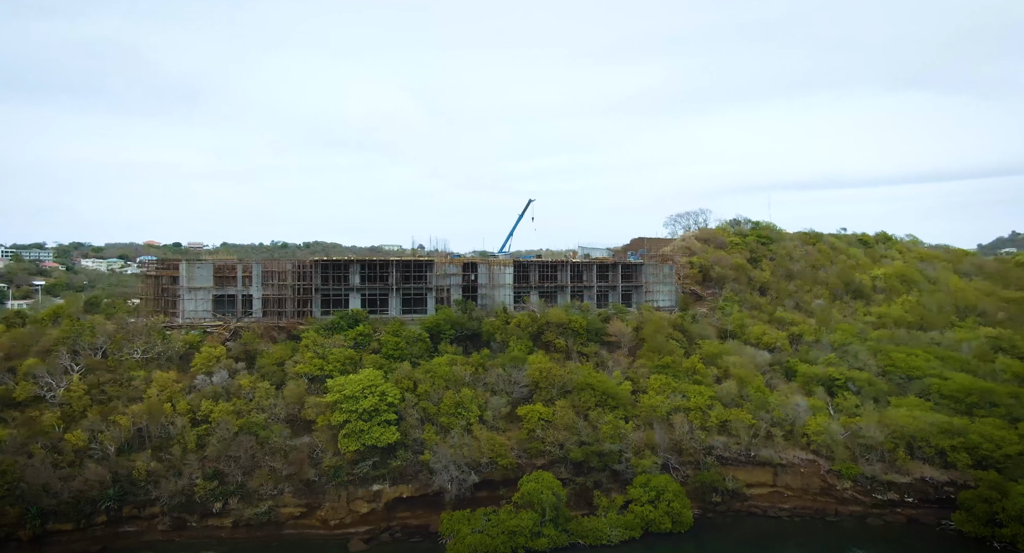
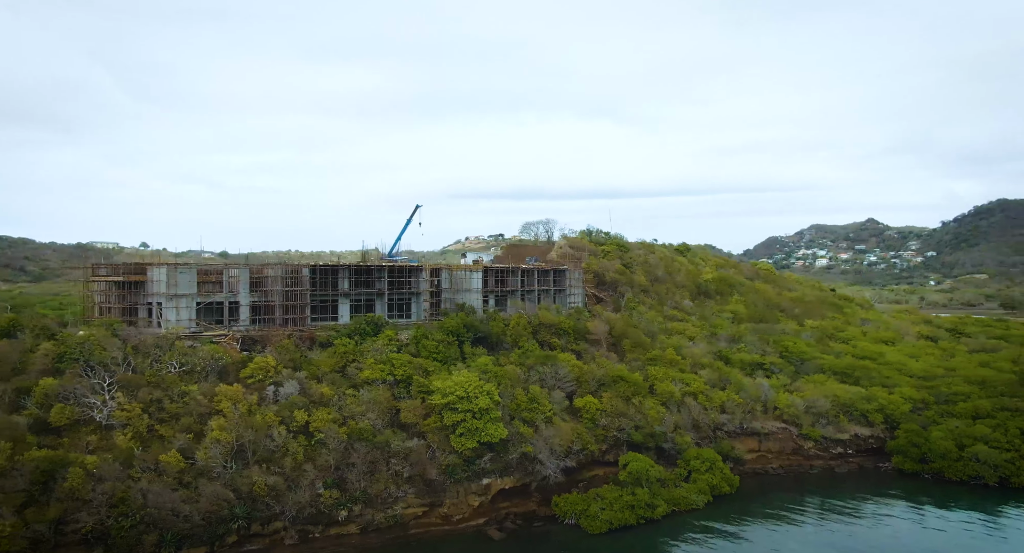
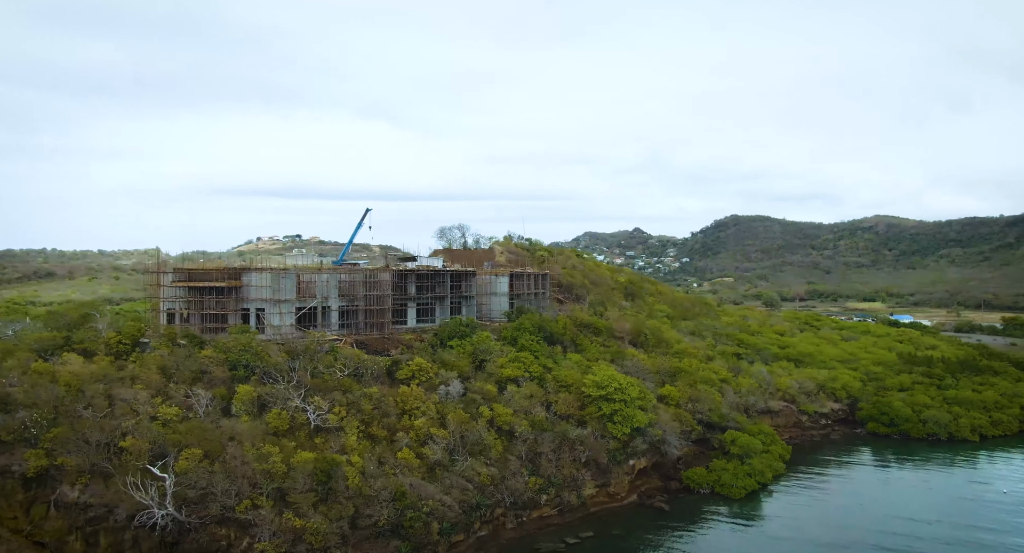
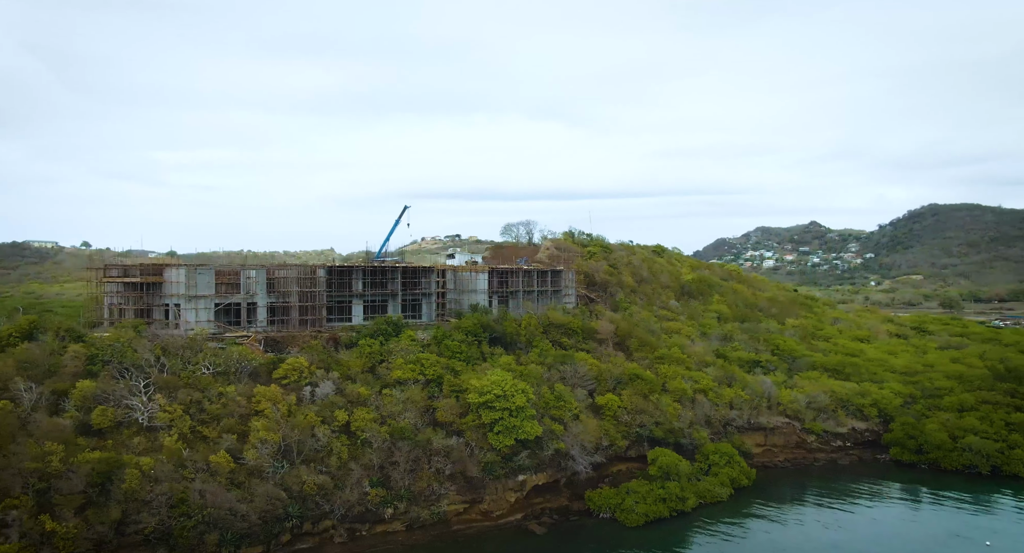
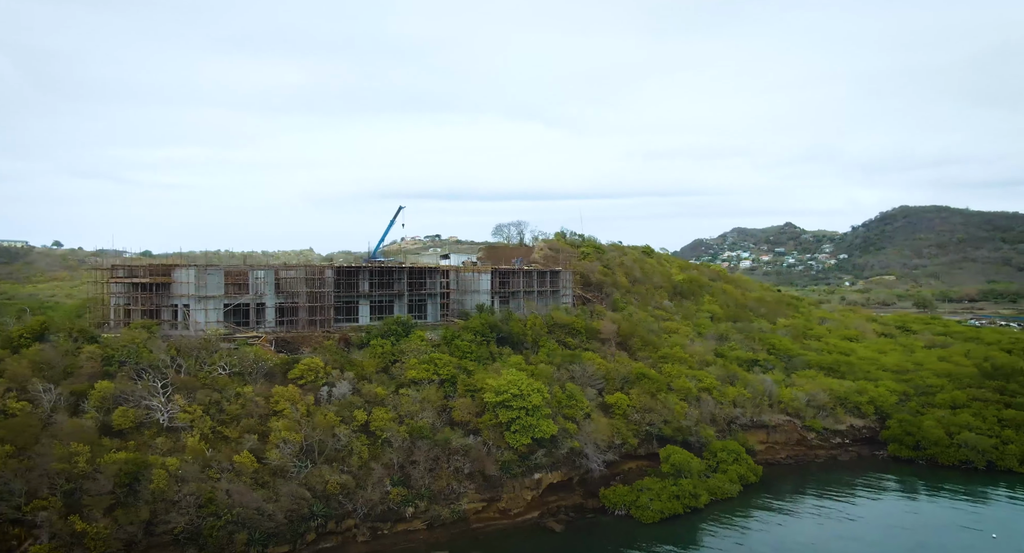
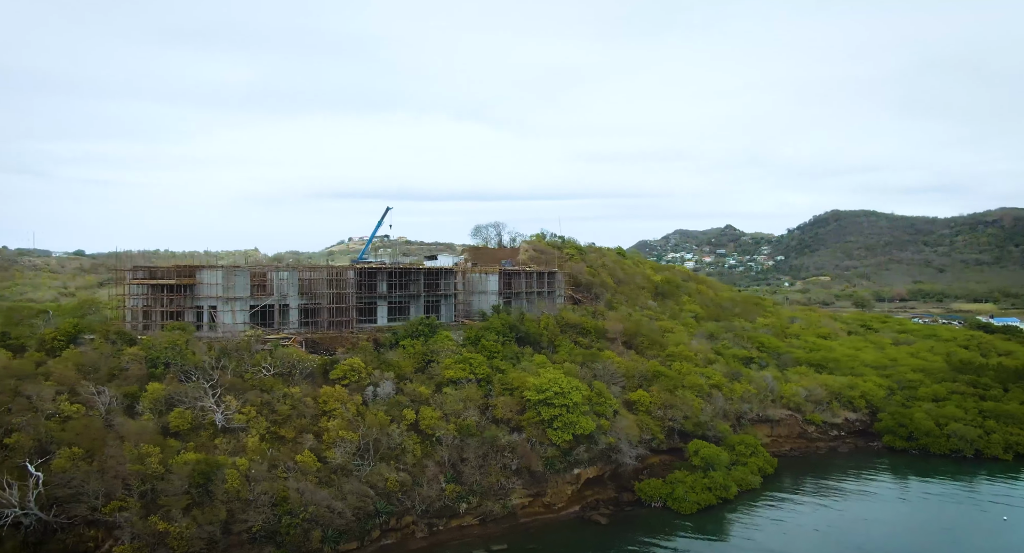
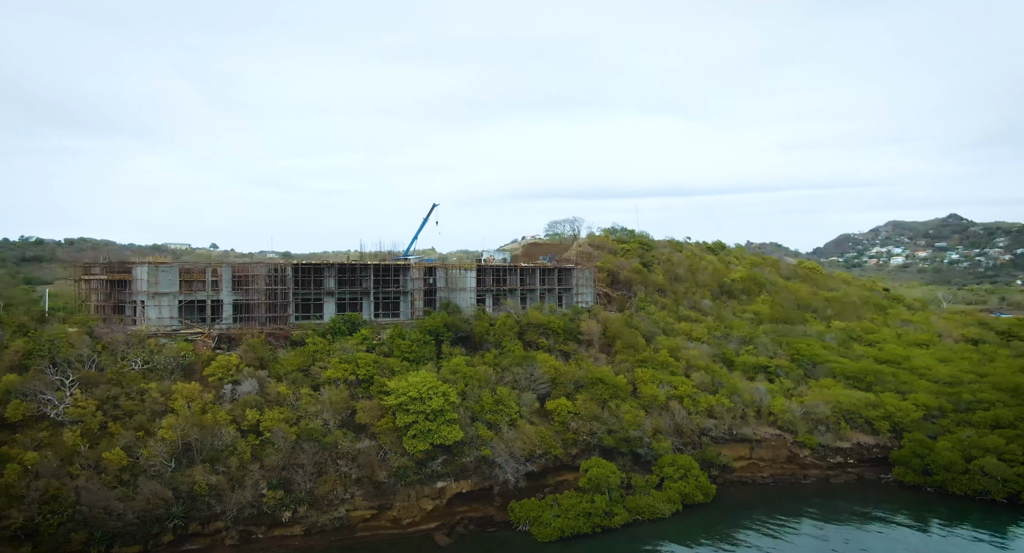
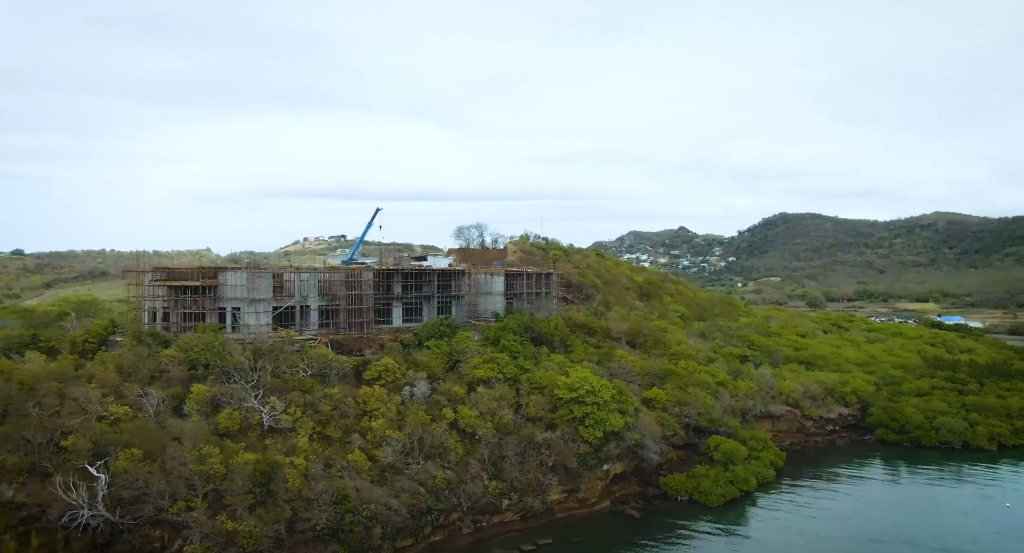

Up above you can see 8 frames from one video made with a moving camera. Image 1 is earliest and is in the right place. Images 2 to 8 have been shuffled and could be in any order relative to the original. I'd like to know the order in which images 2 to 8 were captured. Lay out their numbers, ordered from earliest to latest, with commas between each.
7, 2, 4, 5, 6, 8, 3
